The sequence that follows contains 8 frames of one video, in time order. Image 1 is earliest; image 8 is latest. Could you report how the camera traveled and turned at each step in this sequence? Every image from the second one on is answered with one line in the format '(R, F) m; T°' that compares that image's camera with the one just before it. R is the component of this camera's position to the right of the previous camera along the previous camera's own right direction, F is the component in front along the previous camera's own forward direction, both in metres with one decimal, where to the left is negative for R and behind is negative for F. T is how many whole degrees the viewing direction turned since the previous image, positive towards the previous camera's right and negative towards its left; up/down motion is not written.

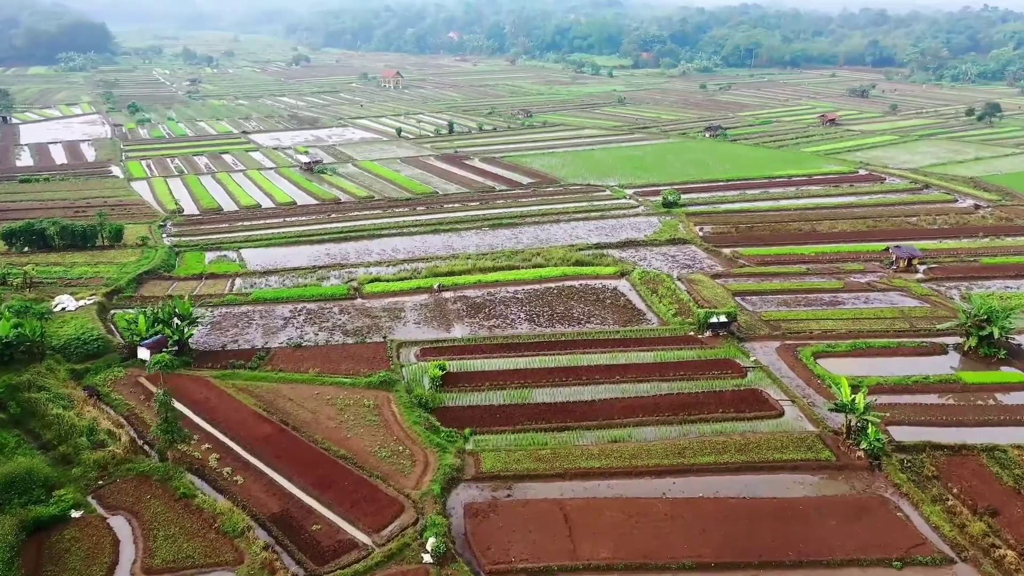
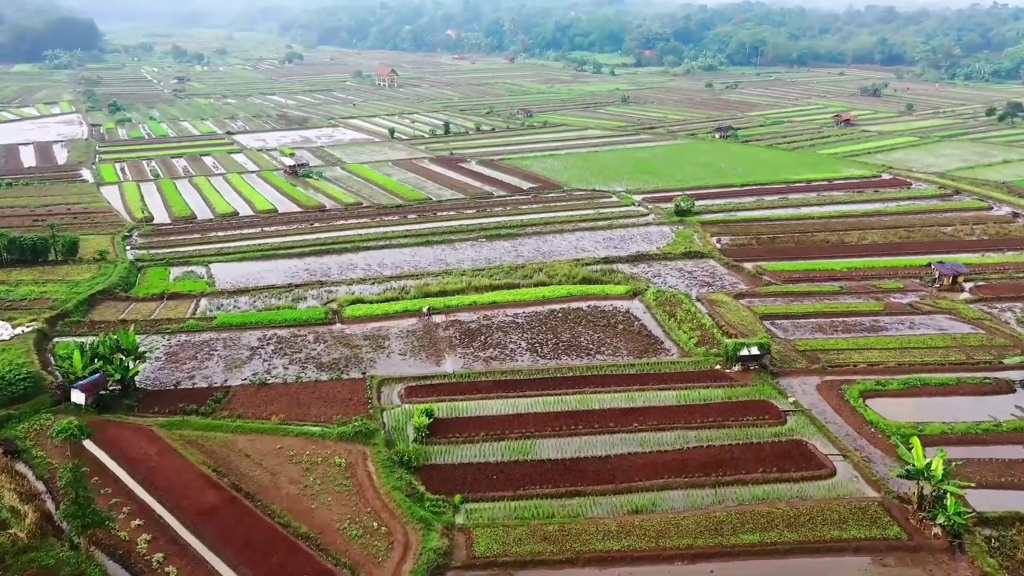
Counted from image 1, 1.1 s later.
(0.0, +2.5) m; 0°
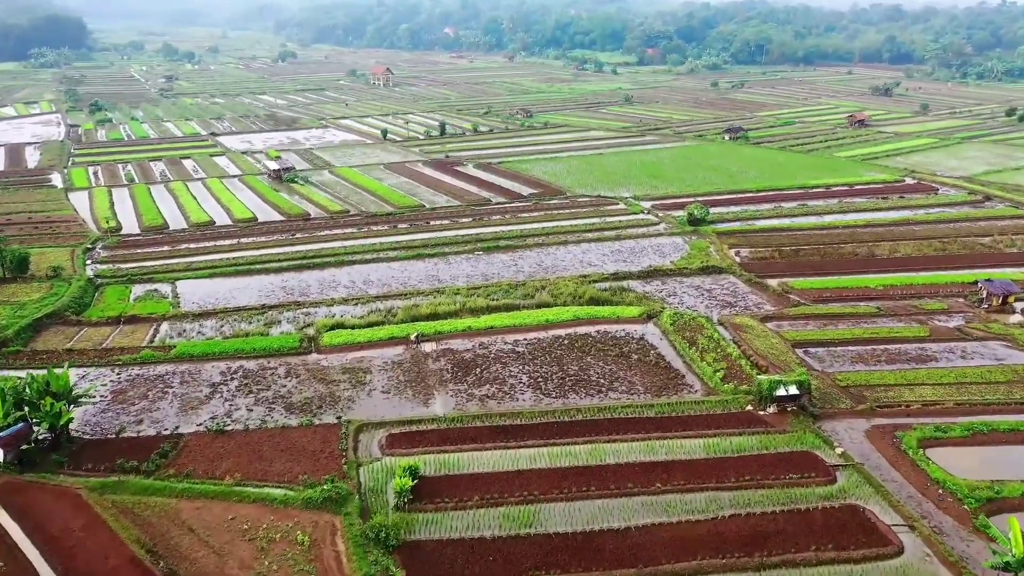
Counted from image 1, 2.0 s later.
(0.0, +2.3) m; 0°
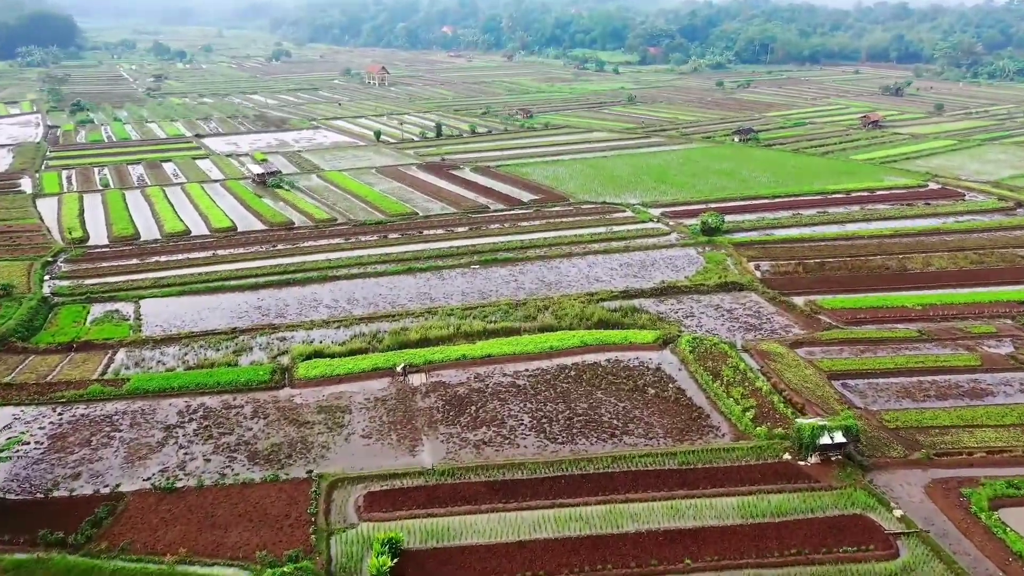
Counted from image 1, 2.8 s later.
(0.0, +2.0) m; 0°
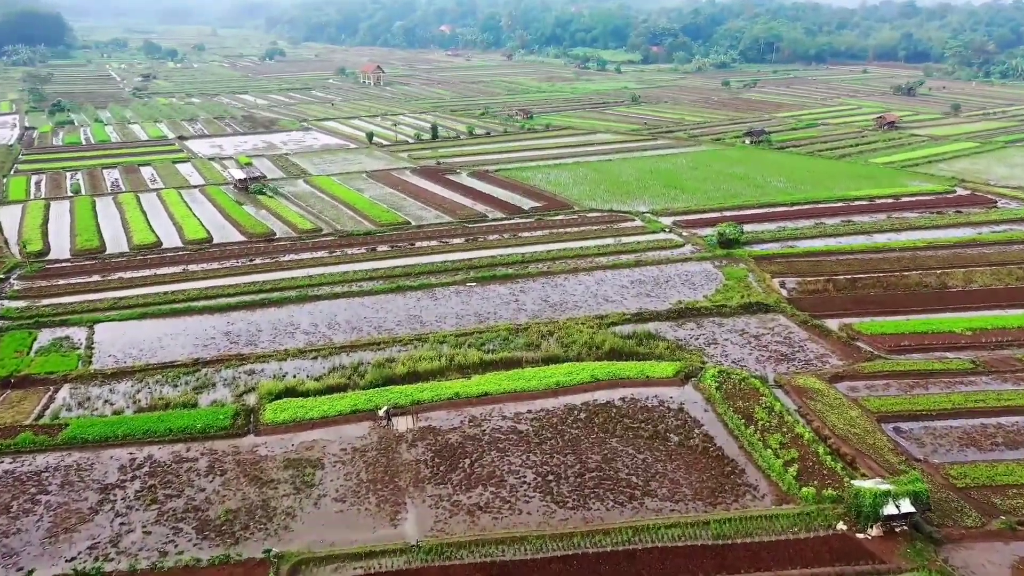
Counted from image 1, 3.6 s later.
(0.0, +2.1) m; 0°
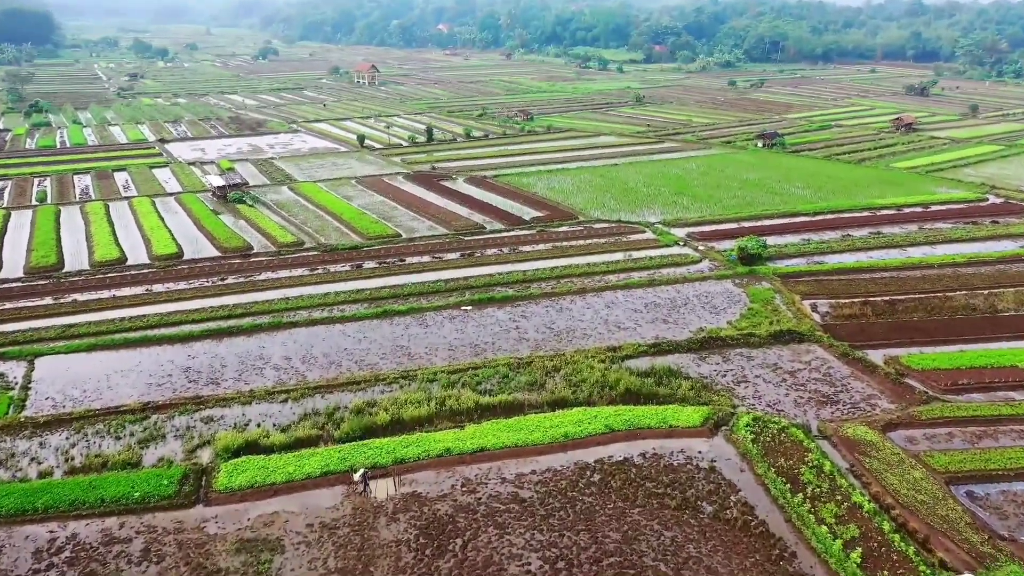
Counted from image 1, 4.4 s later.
(0.0, +2.1) m; 0°
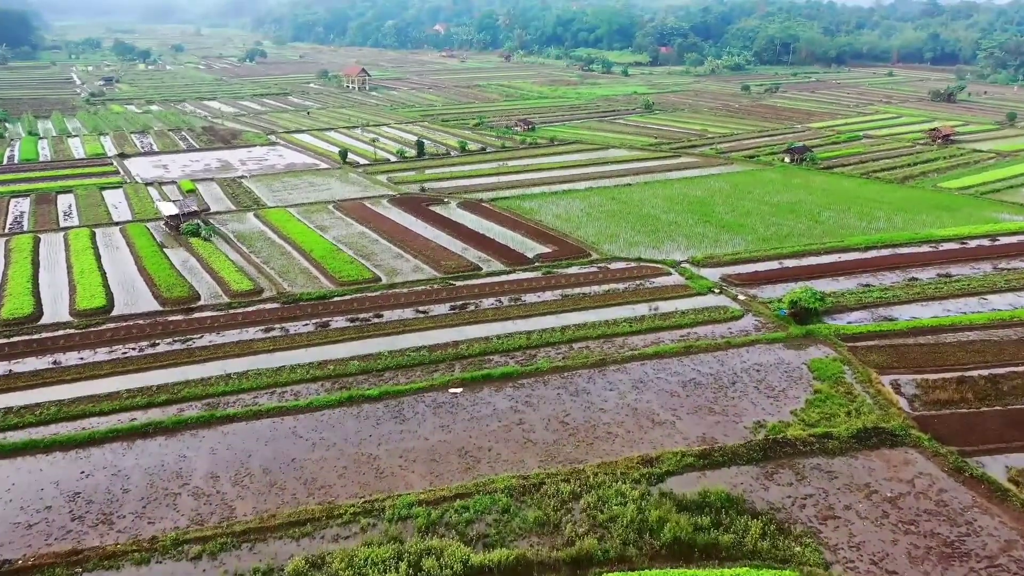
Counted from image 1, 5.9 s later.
(-0.1, +3.8) m; 0°
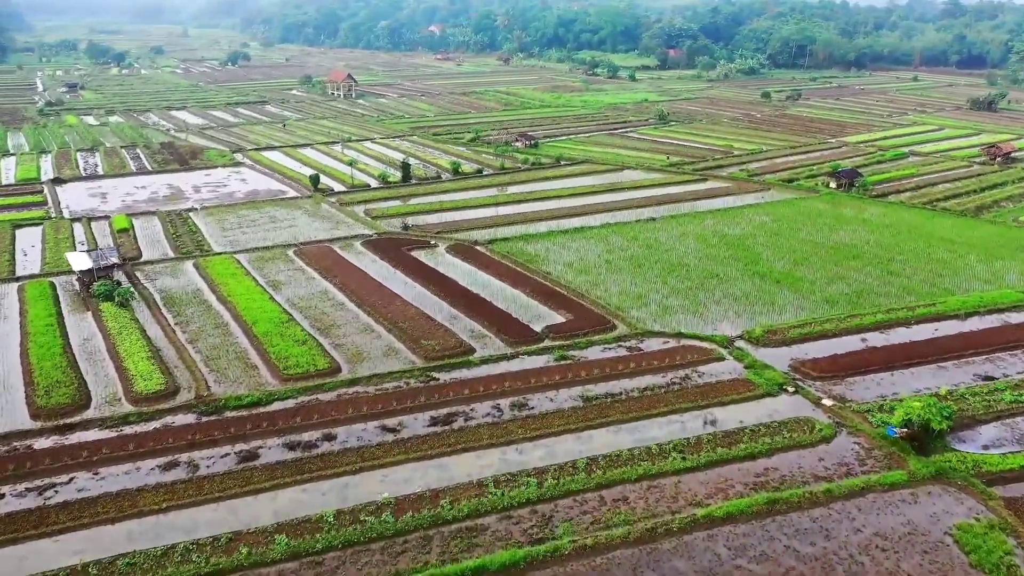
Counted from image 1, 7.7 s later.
(-0.1, +4.9) m; 0°
